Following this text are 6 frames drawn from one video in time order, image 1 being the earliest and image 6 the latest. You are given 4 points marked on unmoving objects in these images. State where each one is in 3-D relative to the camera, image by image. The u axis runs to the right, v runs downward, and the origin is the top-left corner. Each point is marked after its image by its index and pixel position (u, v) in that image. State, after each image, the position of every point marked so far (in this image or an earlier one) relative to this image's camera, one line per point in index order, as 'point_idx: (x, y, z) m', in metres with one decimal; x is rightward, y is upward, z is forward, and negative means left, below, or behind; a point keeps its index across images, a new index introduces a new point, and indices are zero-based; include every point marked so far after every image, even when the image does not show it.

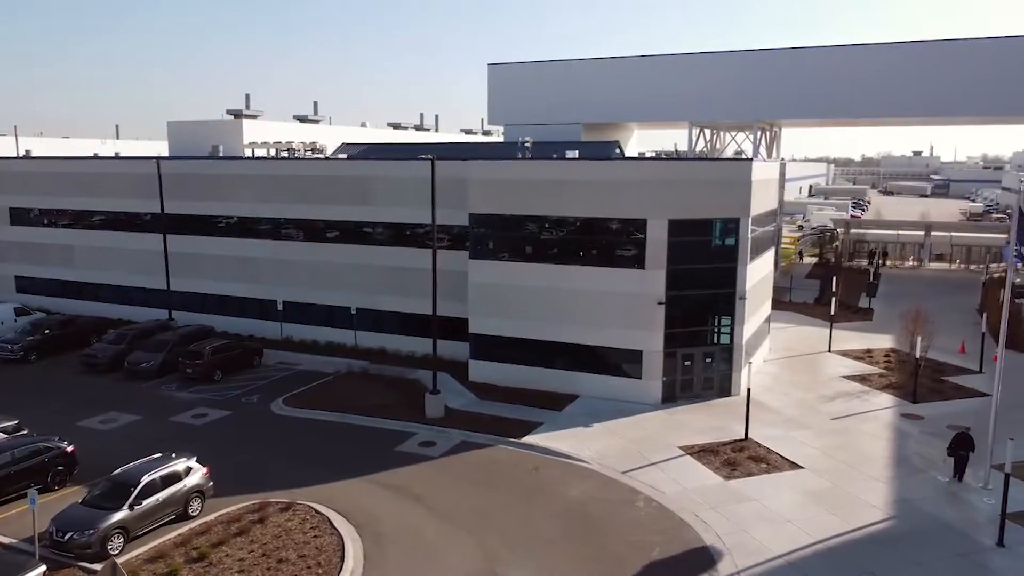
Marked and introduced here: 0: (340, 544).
0: (-3.4, -5.1, +14.8) m
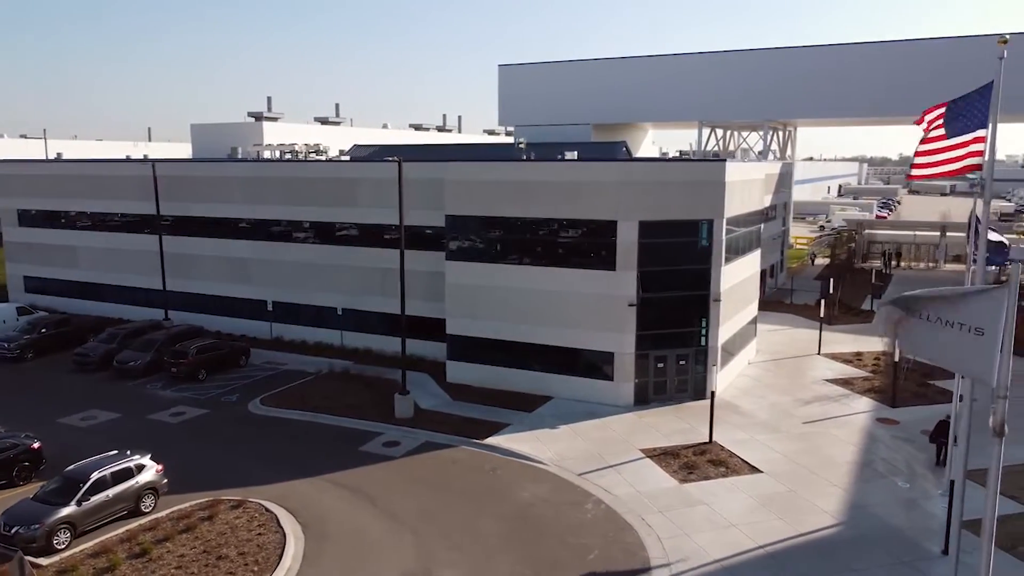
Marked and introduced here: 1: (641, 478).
0: (-4.6, -5.1, +14.9) m
1: (+3.1, -4.6, +18.0) m
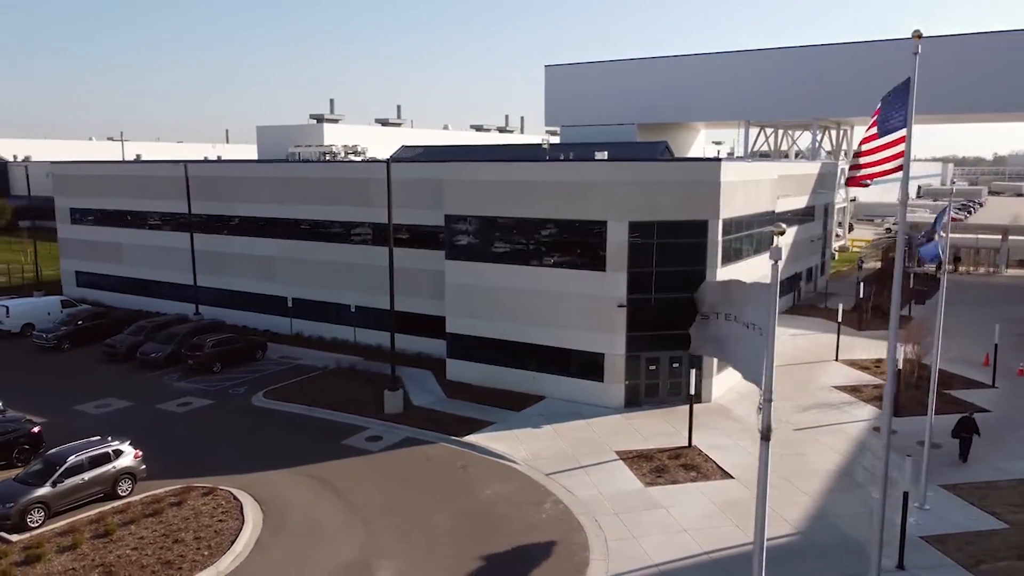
0: (-5.7, -5.0, +15.4) m
1: (+2.3, -4.6, +17.9) m
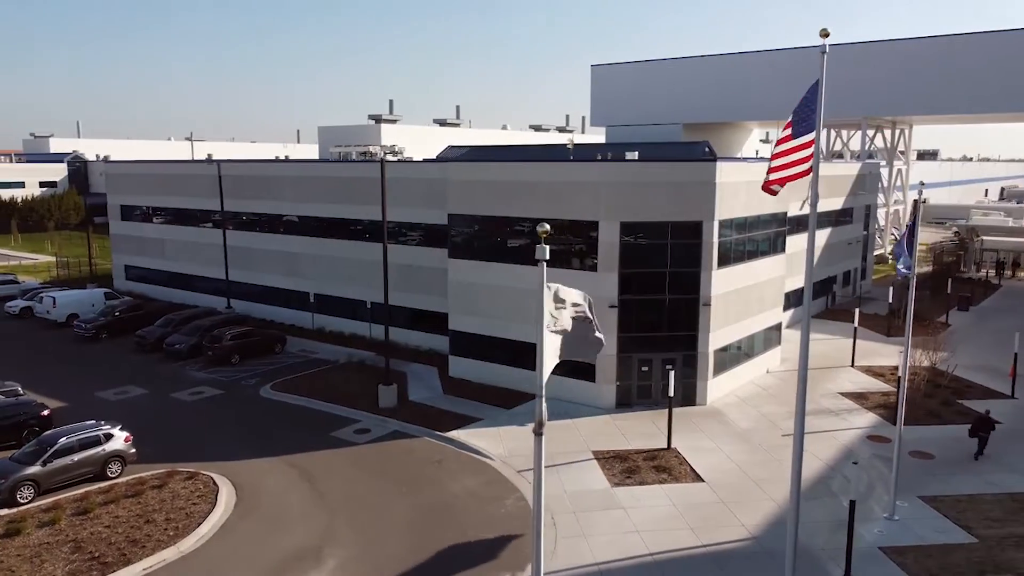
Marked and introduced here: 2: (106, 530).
0: (-6.6, -4.9, +16.2) m
1: (+1.6, -4.6, +18.0) m
2: (-8.3, -4.9, +15.1) m
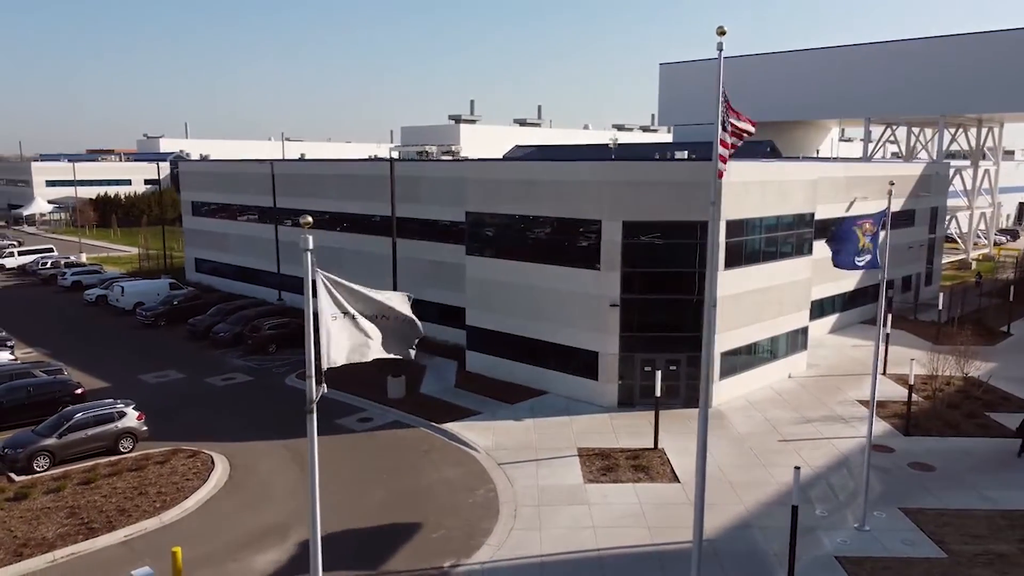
0: (-7.3, -4.6, +17.3) m
1: (+1.0, -4.5, +18.2) m
2: (-9.1, -4.7, +16.4) m
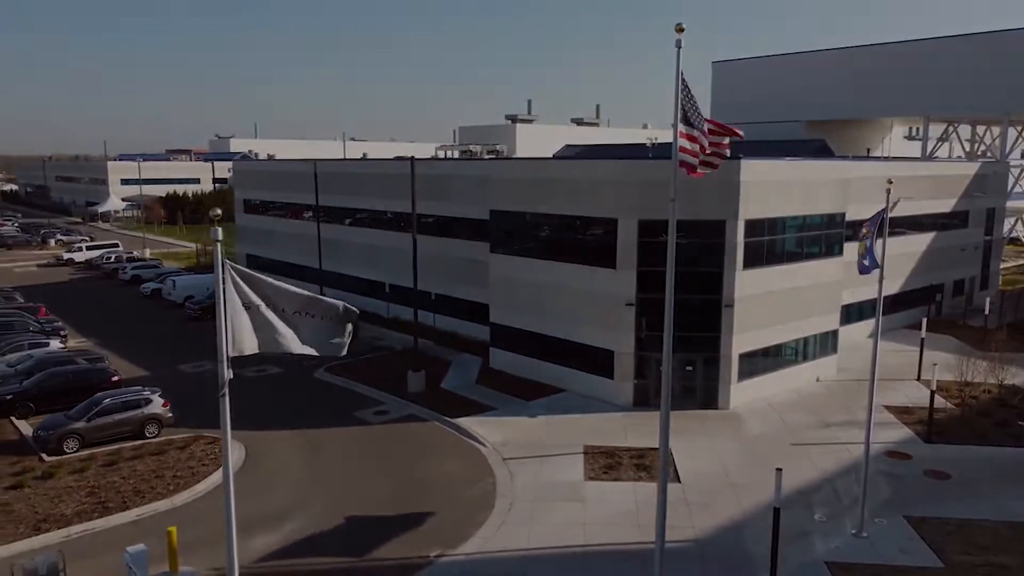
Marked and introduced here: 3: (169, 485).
0: (-7.3, -4.5, +18.1) m
1: (+1.1, -4.5, +18.3) m
2: (-9.1, -4.5, +17.4) m
3: (-7.9, -4.6, +17.3) m
